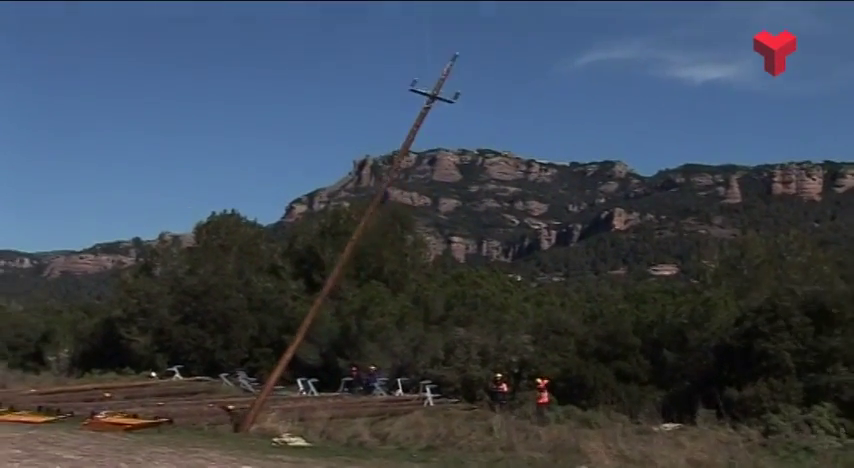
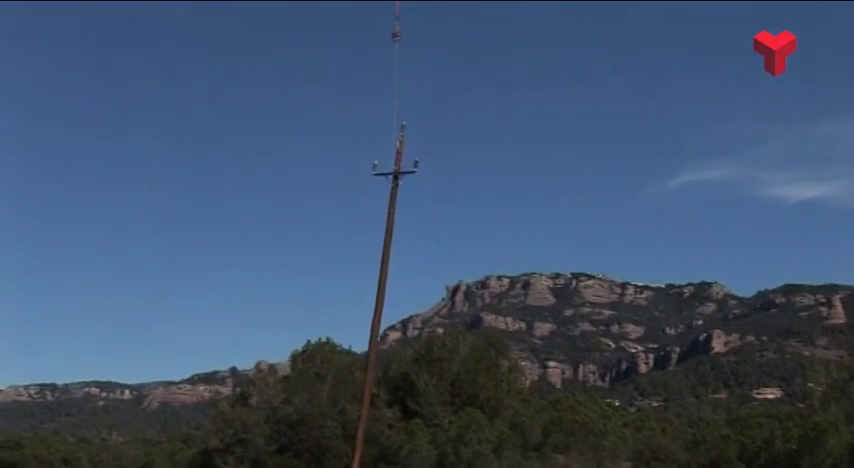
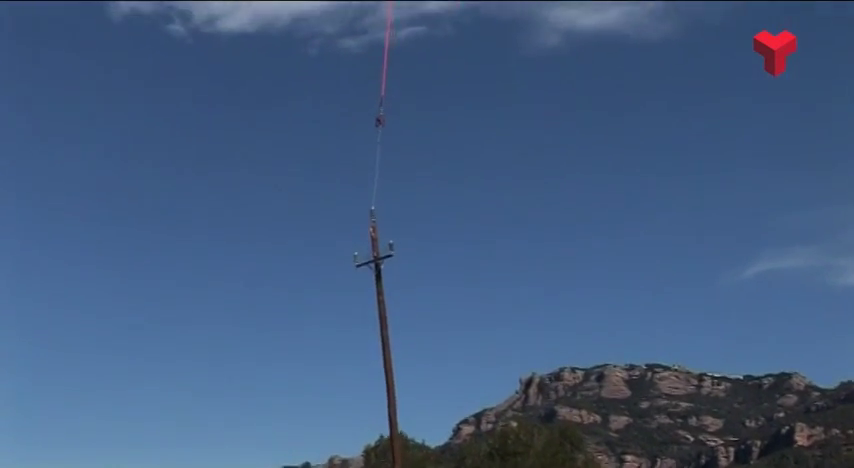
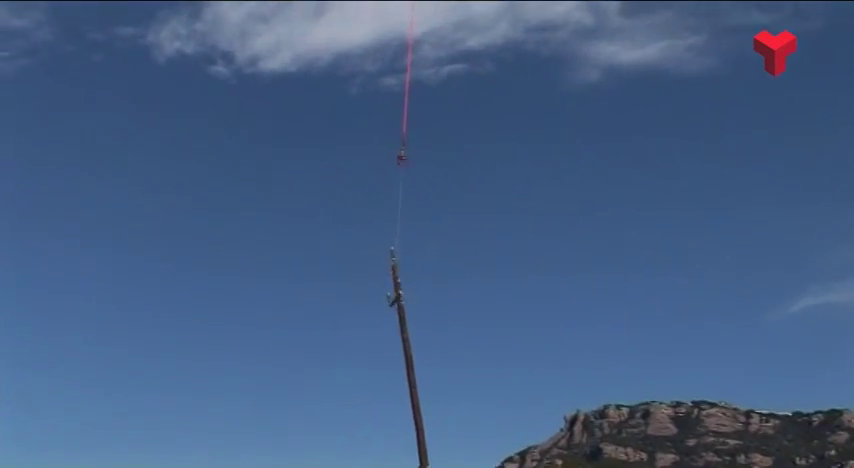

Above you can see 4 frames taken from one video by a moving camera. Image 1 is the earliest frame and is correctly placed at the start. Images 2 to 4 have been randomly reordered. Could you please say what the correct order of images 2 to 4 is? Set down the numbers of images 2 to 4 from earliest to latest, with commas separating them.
2, 3, 4
